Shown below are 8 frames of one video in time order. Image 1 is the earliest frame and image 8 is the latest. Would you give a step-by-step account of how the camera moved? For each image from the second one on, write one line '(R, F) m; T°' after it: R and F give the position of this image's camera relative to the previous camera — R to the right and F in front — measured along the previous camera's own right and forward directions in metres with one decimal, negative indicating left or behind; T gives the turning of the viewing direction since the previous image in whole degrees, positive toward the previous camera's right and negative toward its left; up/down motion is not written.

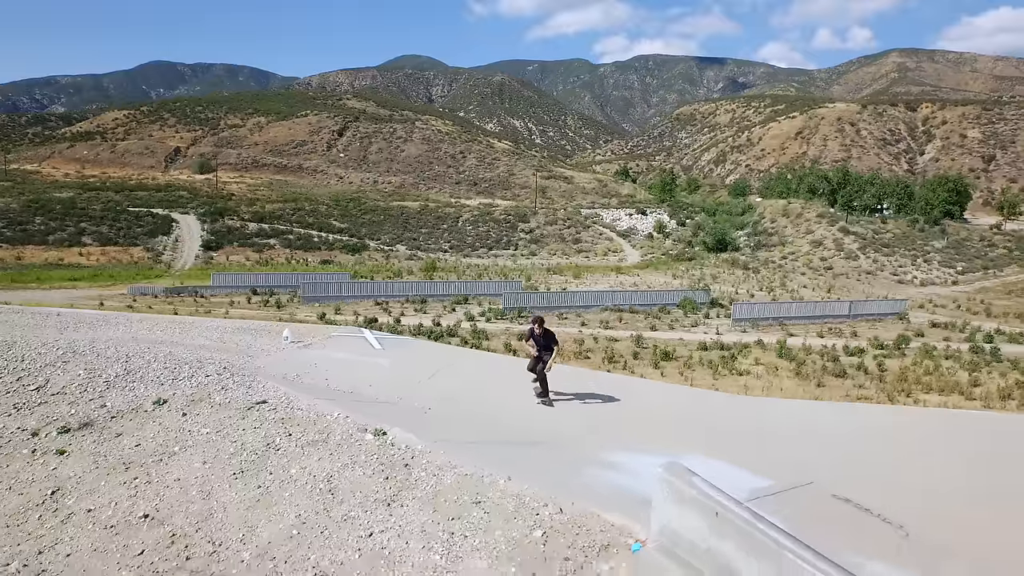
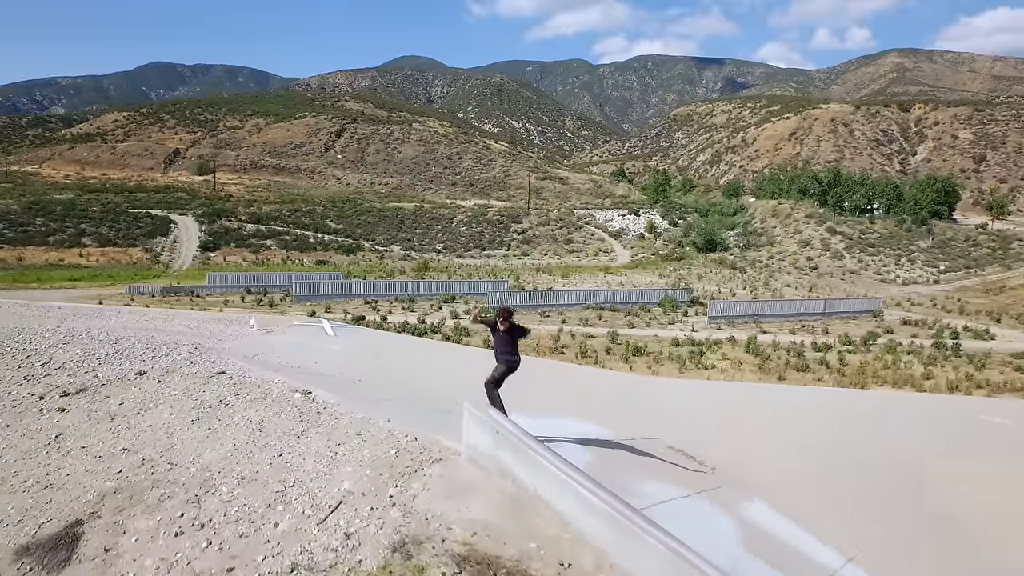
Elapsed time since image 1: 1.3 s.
(+0.8, -1.1) m; 0°
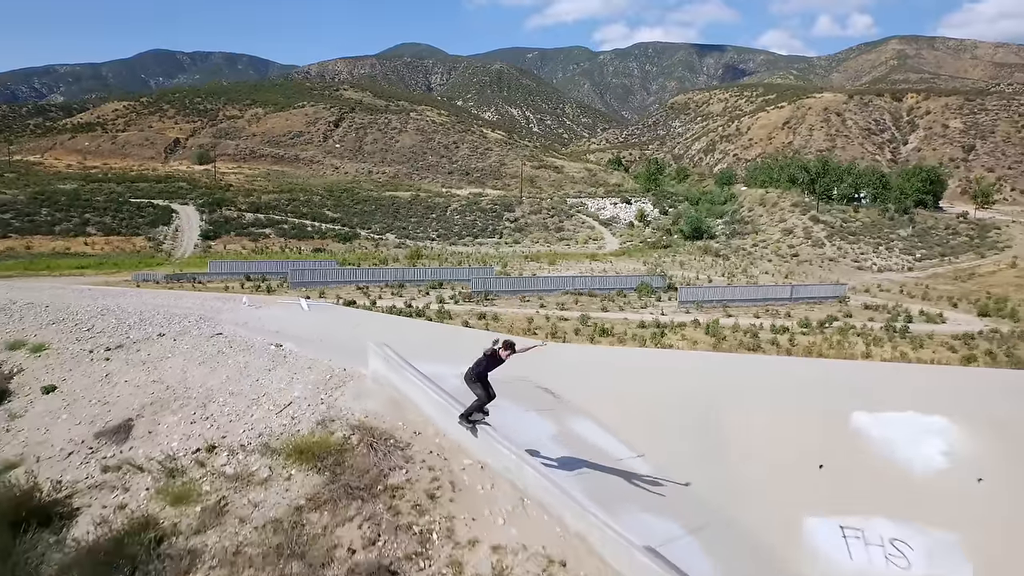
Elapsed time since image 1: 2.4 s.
(+0.9, -2.1) m; 0°
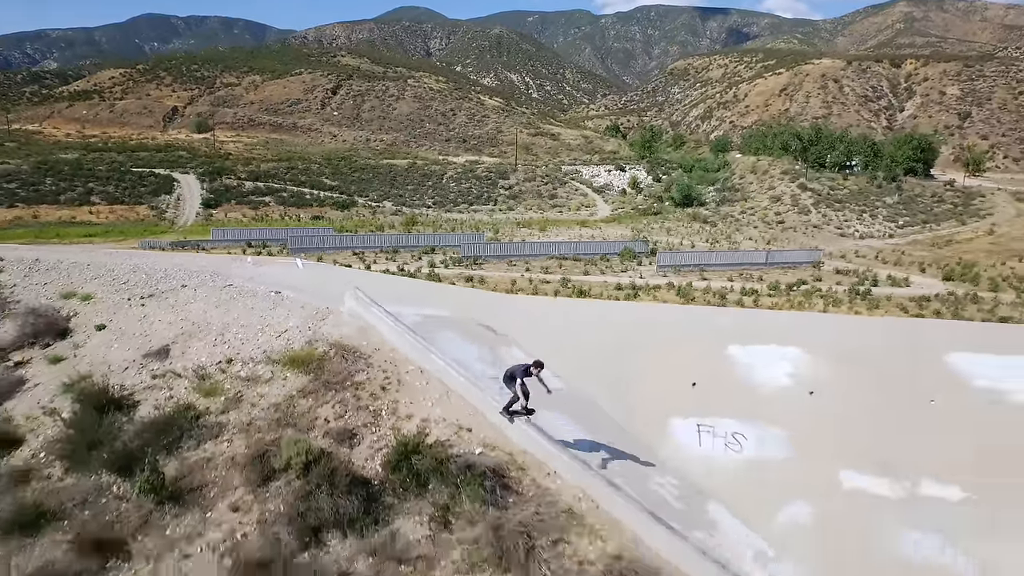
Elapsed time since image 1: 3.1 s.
(+0.7, -1.9) m; 0°
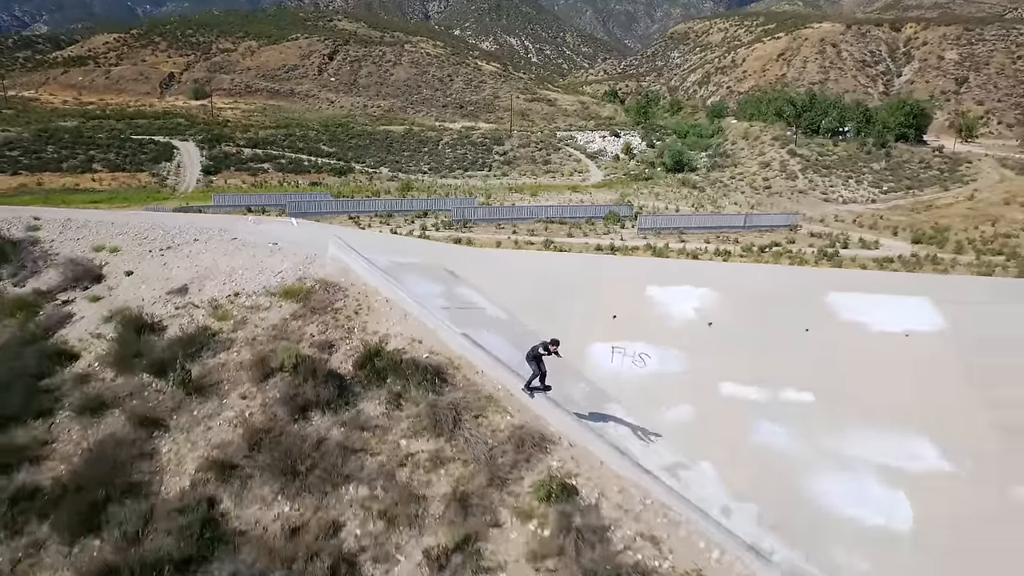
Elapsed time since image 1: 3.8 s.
(+0.7, -1.9) m; 0°
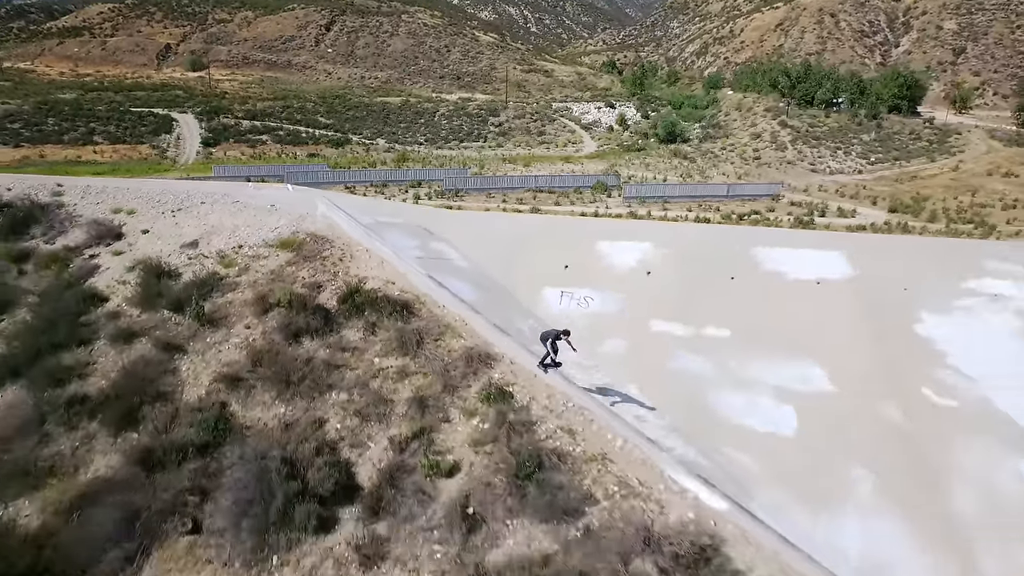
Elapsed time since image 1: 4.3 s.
(+0.6, -1.6) m; 0°
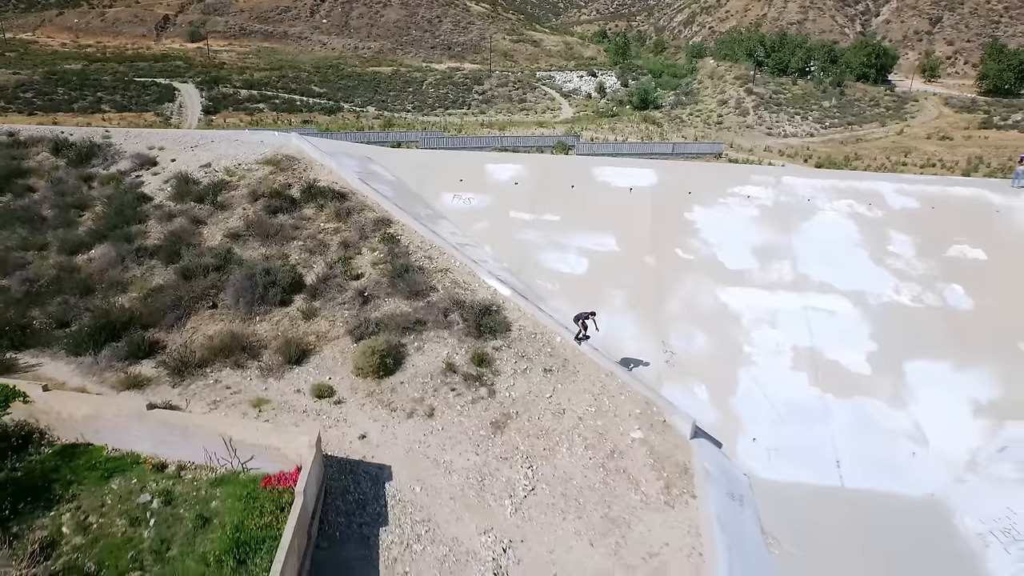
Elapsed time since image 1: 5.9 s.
(+2.3, -5.6) m; 0°
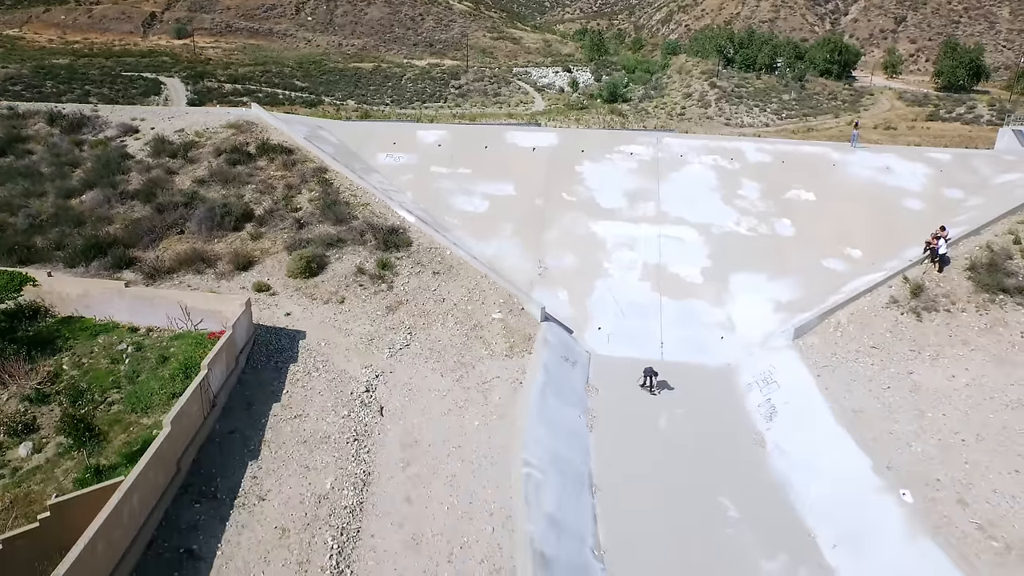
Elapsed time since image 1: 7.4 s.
(+2.1, -3.4) m; +1°
